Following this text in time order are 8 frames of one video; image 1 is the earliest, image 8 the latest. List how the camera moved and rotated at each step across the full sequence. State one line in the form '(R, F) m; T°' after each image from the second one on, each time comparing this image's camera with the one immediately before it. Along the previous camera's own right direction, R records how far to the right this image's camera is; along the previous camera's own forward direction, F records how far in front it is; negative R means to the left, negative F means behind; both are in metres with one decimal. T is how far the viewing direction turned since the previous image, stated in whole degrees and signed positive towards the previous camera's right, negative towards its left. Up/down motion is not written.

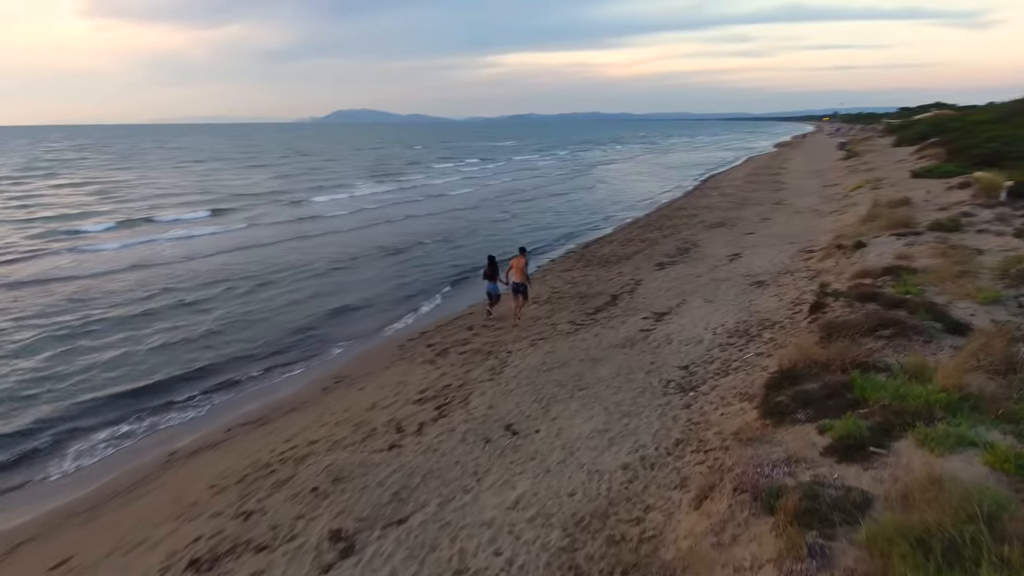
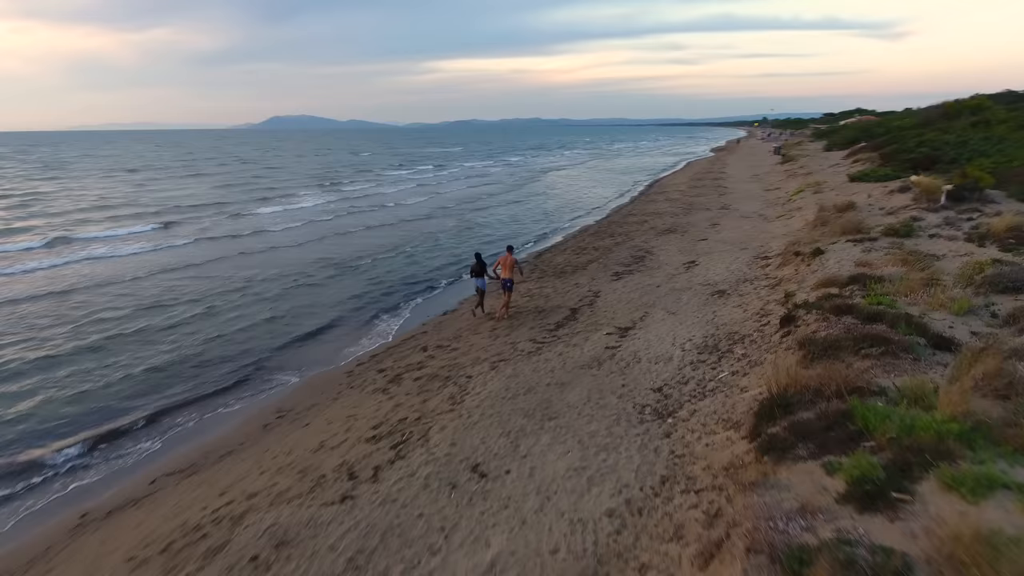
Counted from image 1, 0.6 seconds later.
(-0.2, +0.7) m; +5°
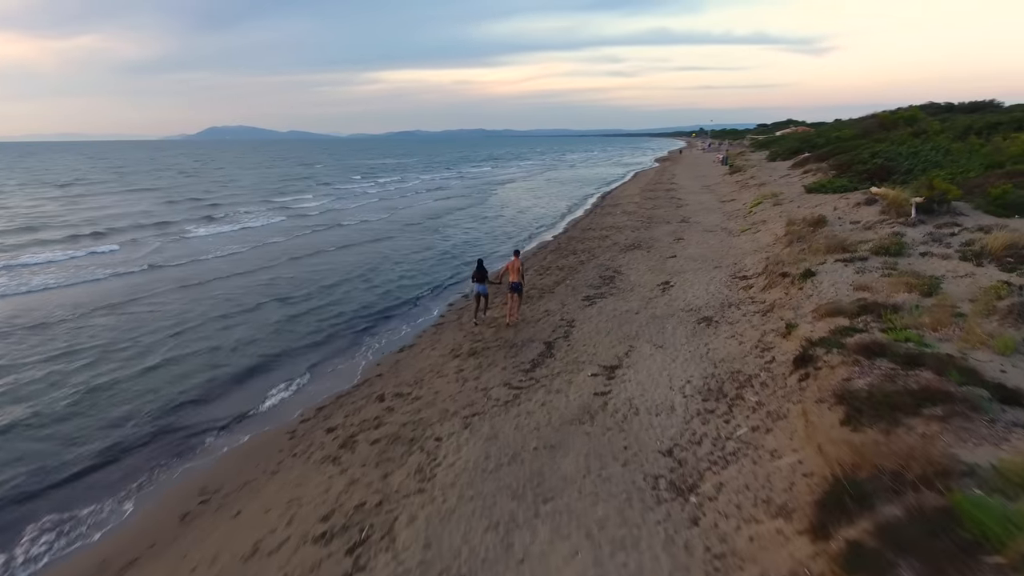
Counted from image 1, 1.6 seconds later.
(-0.3, +1.4) m; +5°
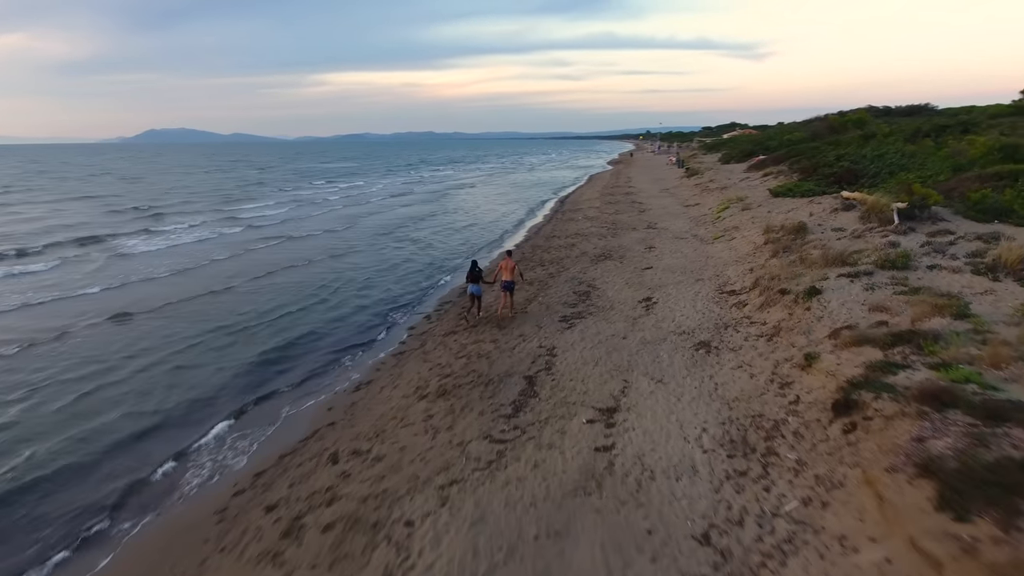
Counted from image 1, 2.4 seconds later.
(-0.3, +1.5) m; +4°
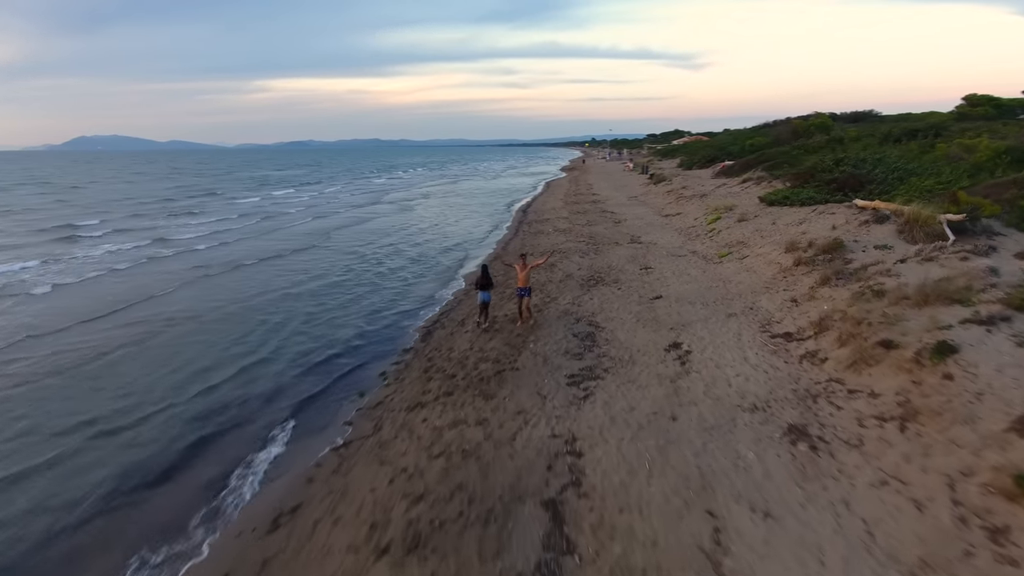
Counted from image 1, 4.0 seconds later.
(-0.5, +3.5) m; +4°
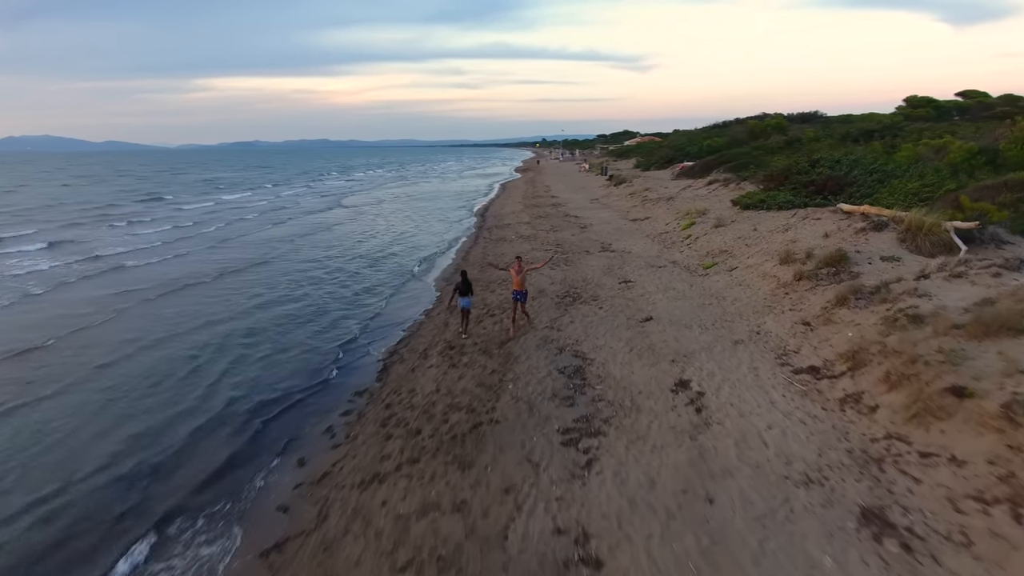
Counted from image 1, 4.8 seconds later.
(-0.3, +1.8) m; +4°
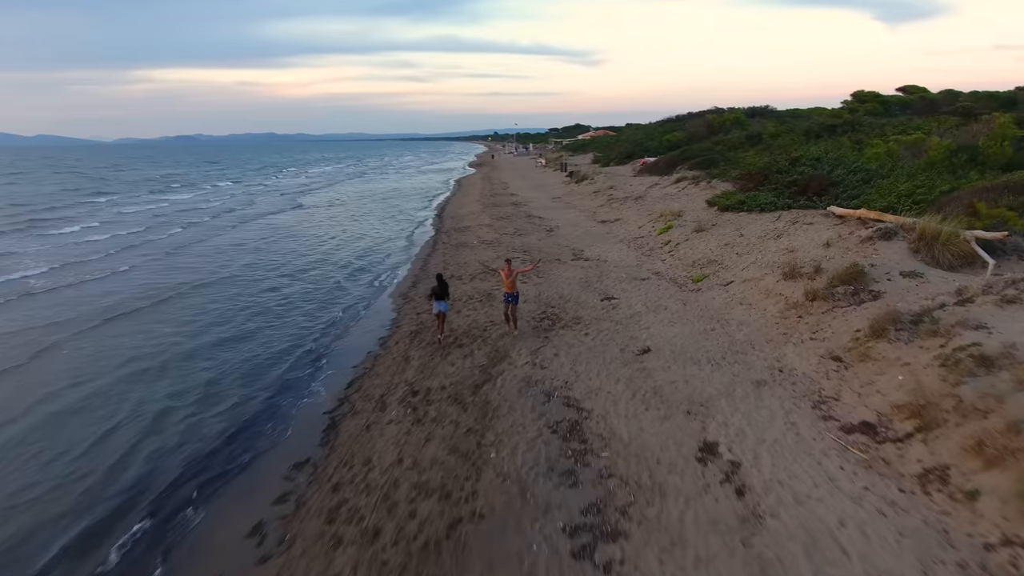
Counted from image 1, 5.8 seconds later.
(-0.3, +1.9) m; +4°
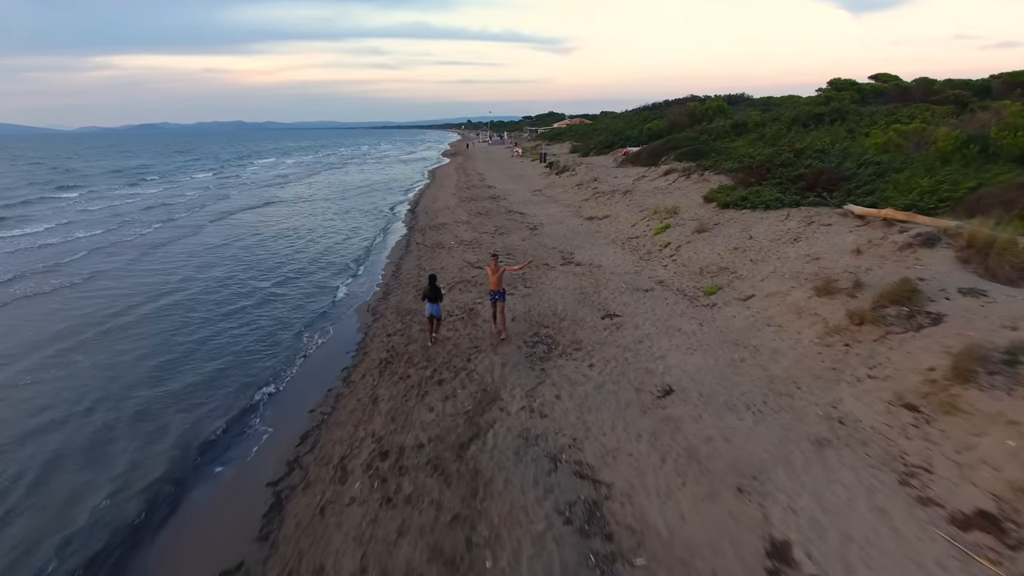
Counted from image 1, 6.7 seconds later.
(-0.2, +1.9) m; +2°
